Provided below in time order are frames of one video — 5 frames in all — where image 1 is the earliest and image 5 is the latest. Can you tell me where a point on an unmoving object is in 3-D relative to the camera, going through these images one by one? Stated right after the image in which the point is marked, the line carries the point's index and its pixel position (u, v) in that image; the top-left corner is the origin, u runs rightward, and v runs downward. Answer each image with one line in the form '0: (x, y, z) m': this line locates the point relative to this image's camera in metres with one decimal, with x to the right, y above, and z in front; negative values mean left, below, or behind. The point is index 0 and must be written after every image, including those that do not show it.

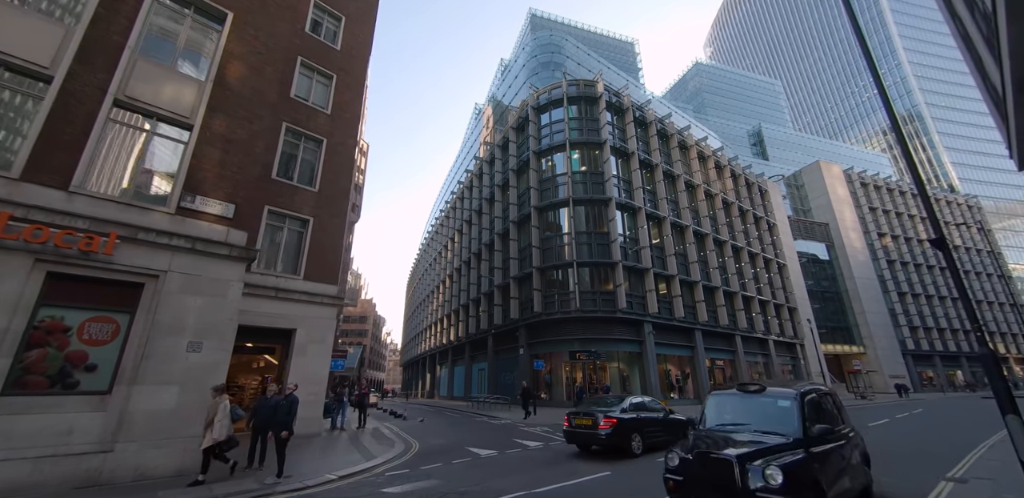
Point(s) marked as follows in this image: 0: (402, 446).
0: (-3.7, -6.3, +12.8) m
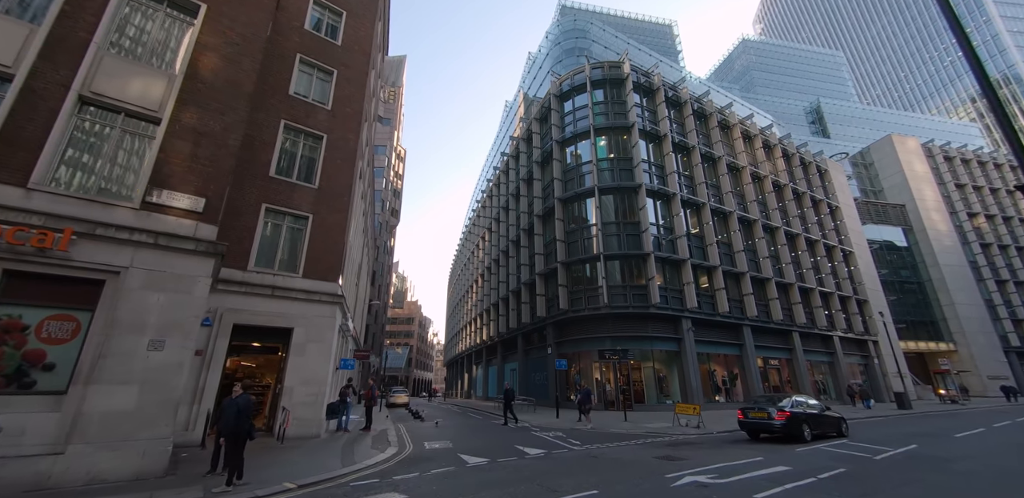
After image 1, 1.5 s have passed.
0: (-3.6, -6.1, +12.1) m
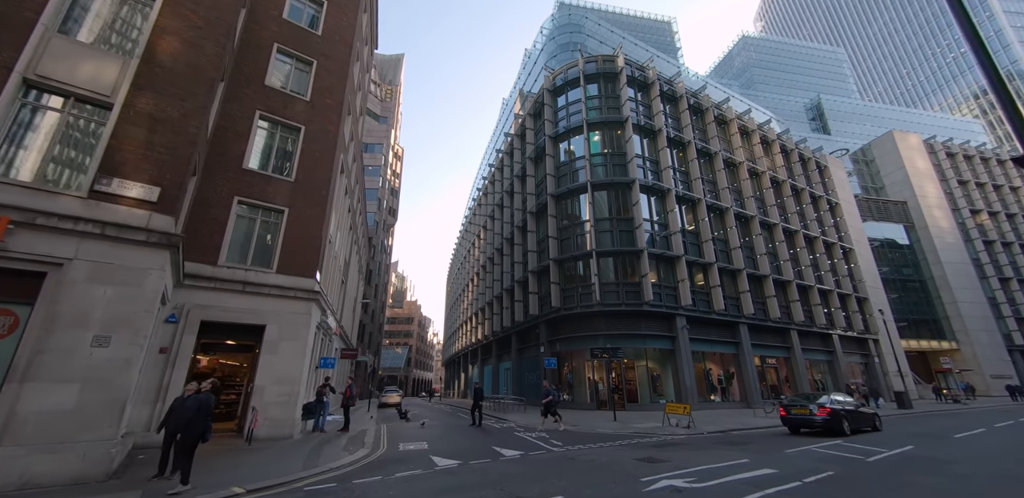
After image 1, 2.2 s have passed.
0: (-4.2, -5.9, +11.6) m
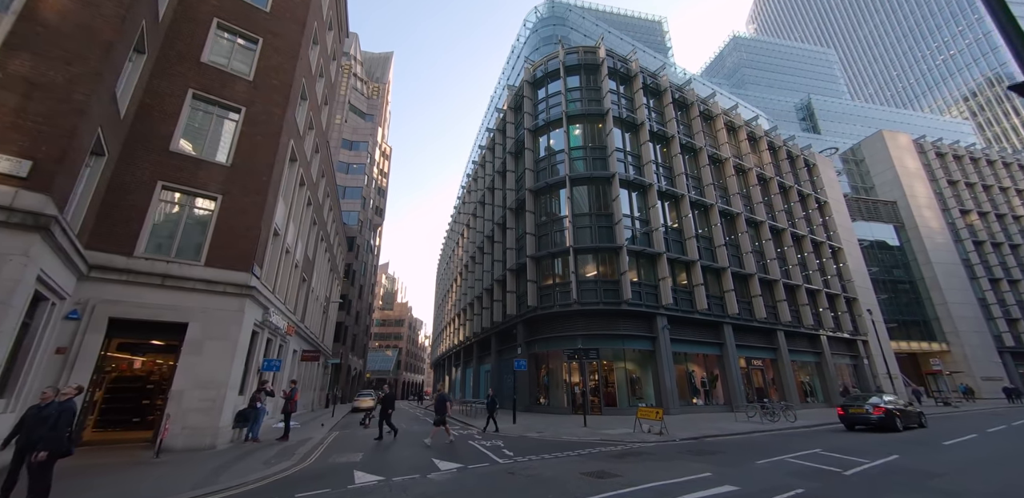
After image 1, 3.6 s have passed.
0: (-5.7, -5.6, +10.4) m
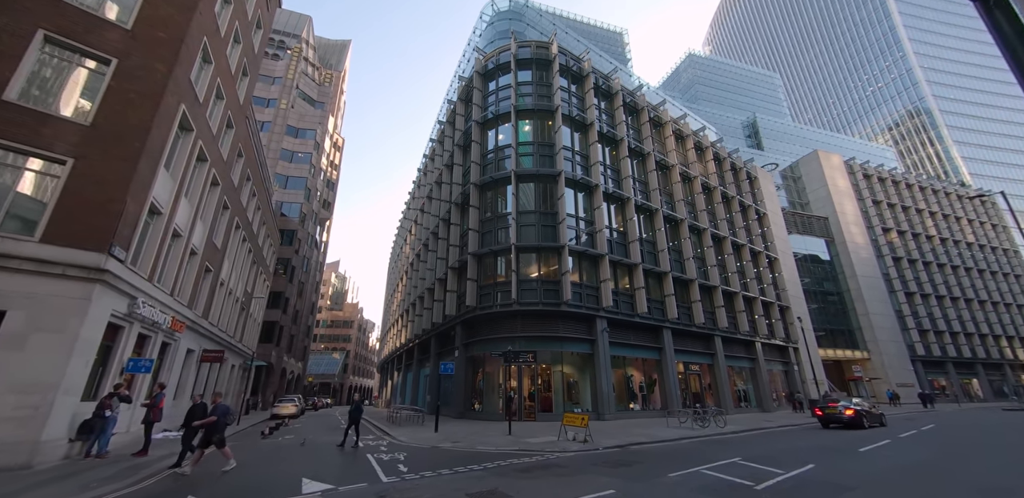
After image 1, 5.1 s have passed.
0: (-8.2, -5.0, +8.4) m
